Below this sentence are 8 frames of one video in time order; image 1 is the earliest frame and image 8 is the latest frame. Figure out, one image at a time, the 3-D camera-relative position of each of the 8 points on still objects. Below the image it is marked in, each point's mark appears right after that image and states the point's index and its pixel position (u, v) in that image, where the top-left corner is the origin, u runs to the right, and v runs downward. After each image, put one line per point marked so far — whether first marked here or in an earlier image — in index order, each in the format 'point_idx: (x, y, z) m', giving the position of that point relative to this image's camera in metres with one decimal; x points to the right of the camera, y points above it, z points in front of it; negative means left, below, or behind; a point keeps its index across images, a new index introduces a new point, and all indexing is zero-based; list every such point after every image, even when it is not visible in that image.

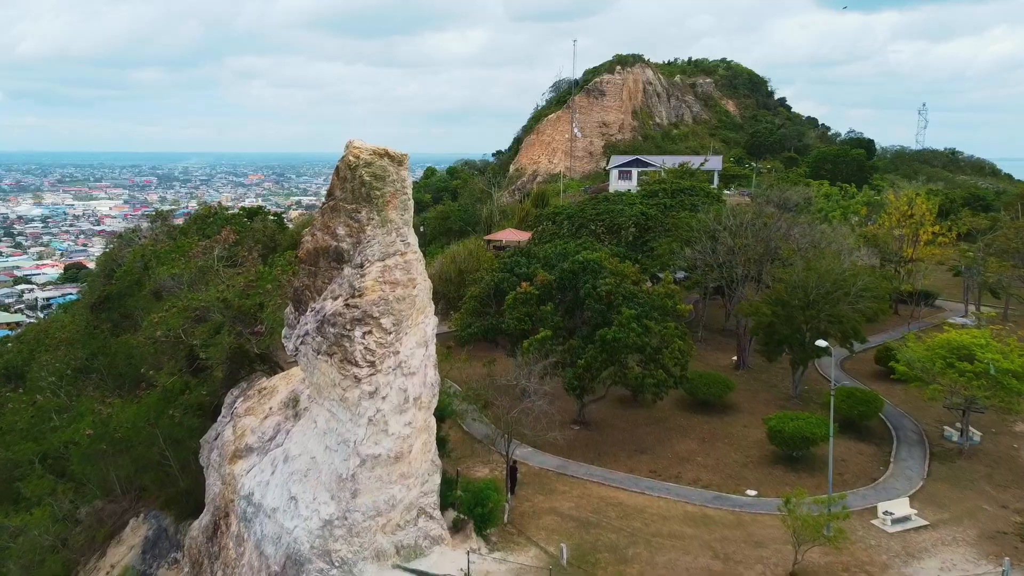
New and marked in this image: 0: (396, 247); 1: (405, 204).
0: (-2.7, +0.9, +13.7) m
1: (-2.5, +2.0, +14.0) m
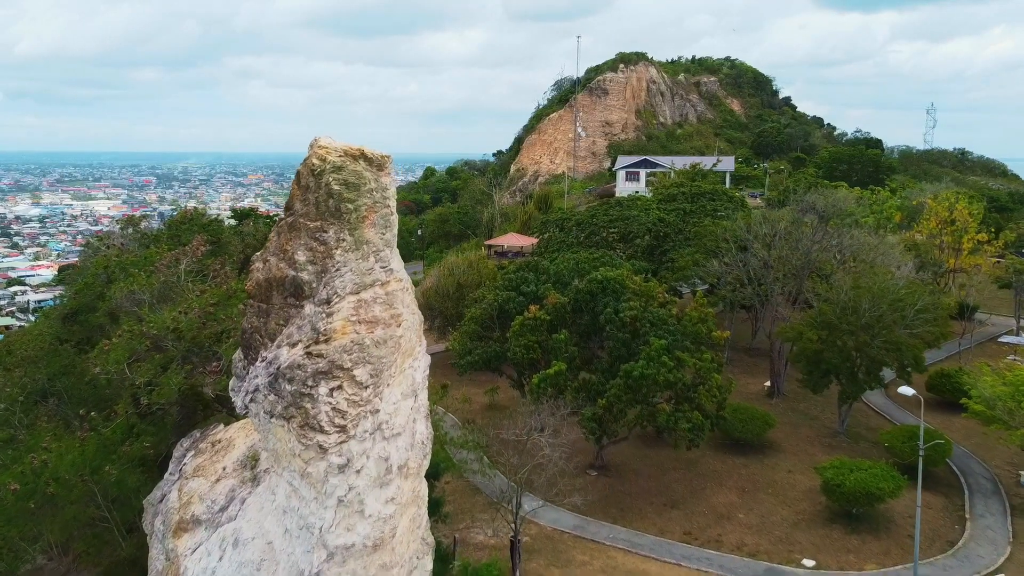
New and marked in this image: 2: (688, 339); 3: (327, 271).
0: (-2.4, +0.2, +10.6) m
1: (-2.3, +1.3, +10.9) m
2: (+5.2, -1.5, +17.6) m
3: (-3.1, +0.3, +10.1) m
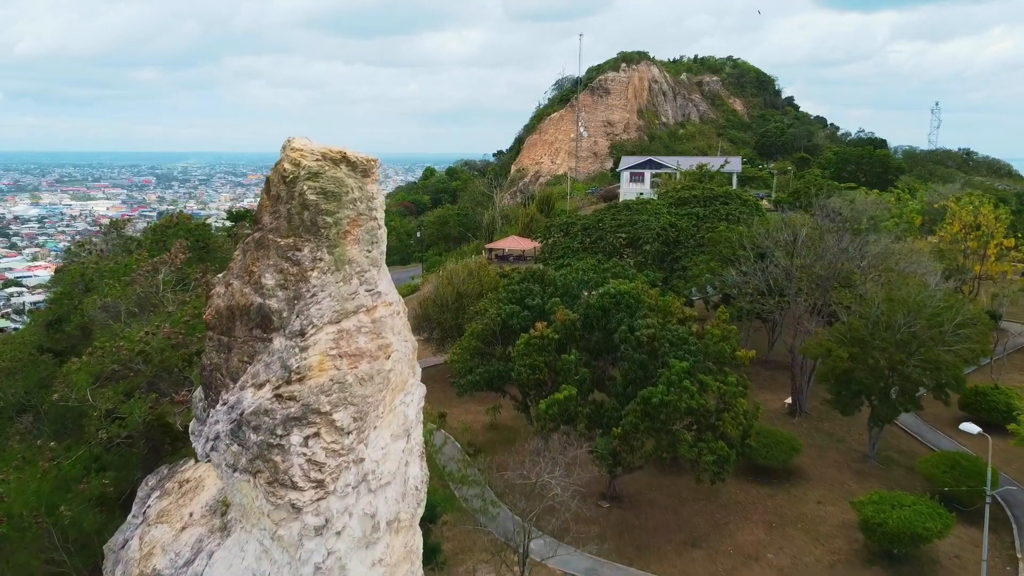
0: (-2.3, -0.2, +9.0) m
1: (-2.2, +0.9, +9.3) m
2: (+5.3, -1.9, +16.0) m
3: (-3.0, -0.1, +8.4) m
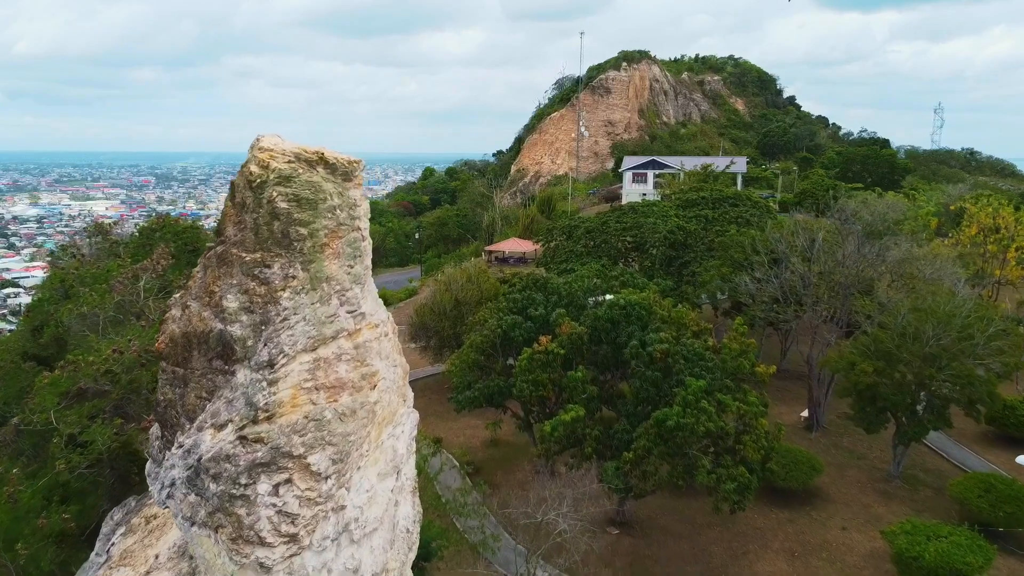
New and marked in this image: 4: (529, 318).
0: (-2.3, -0.5, +7.8) m
1: (-2.1, +0.6, +8.1) m
2: (+5.3, -2.2, +14.8) m
3: (-3.0, -0.4, +7.2) m
4: (+0.5, -0.9, +17.9) m
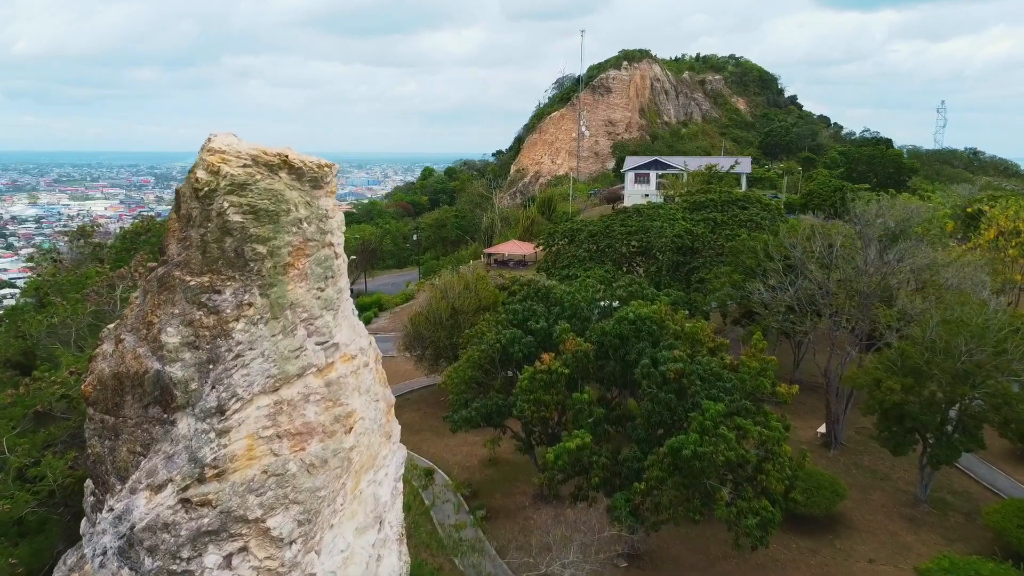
0: (-2.3, -0.8, +6.6) m
1: (-2.1, +0.3, +6.8) m
2: (+5.3, -2.5, +13.5) m
3: (-3.0, -0.7, +6.0) m
4: (+0.5, -1.2, +16.7) m
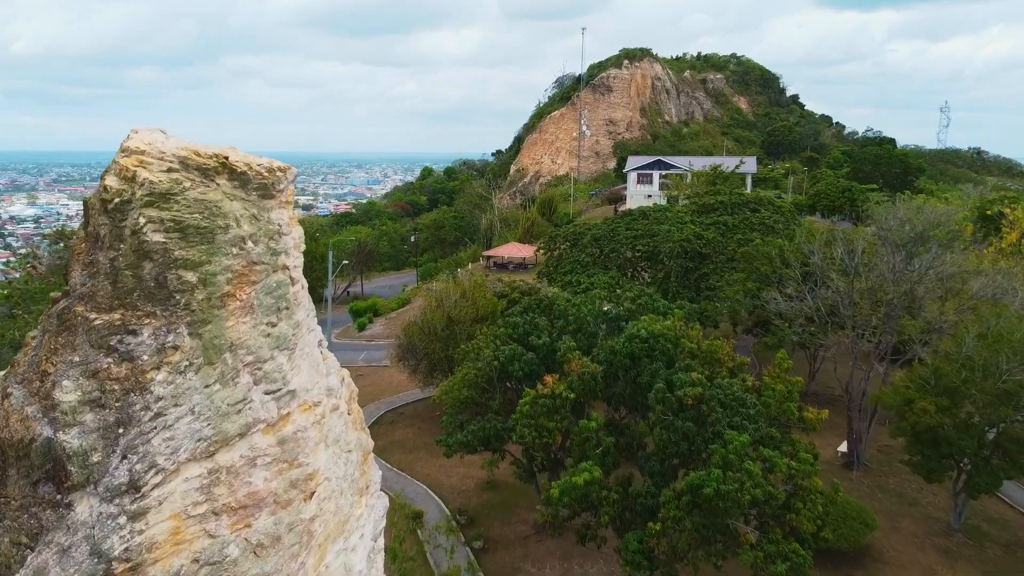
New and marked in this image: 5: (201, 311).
0: (-2.3, -1.1, +5.2) m
1: (-2.1, 0.0, +5.5) m
2: (+5.3, -2.8, +12.2) m
3: (-3.0, -1.0, +4.6) m
4: (+0.5, -1.5, +15.3) m
5: (-2.6, -0.2, +4.9) m
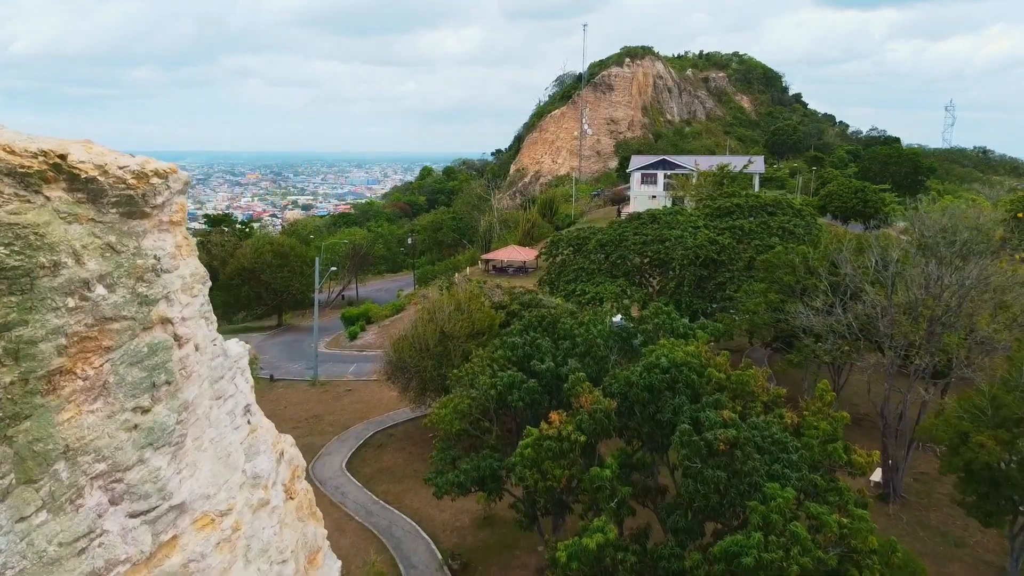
0: (-2.3, -1.5, +3.4) m
1: (-2.2, -0.4, +3.6) m
2: (+5.3, -3.2, +10.4) m
3: (-3.0, -1.4, +2.8) m
4: (+0.5, -1.9, +13.5) m
5: (-2.6, -0.6, +3.1) m
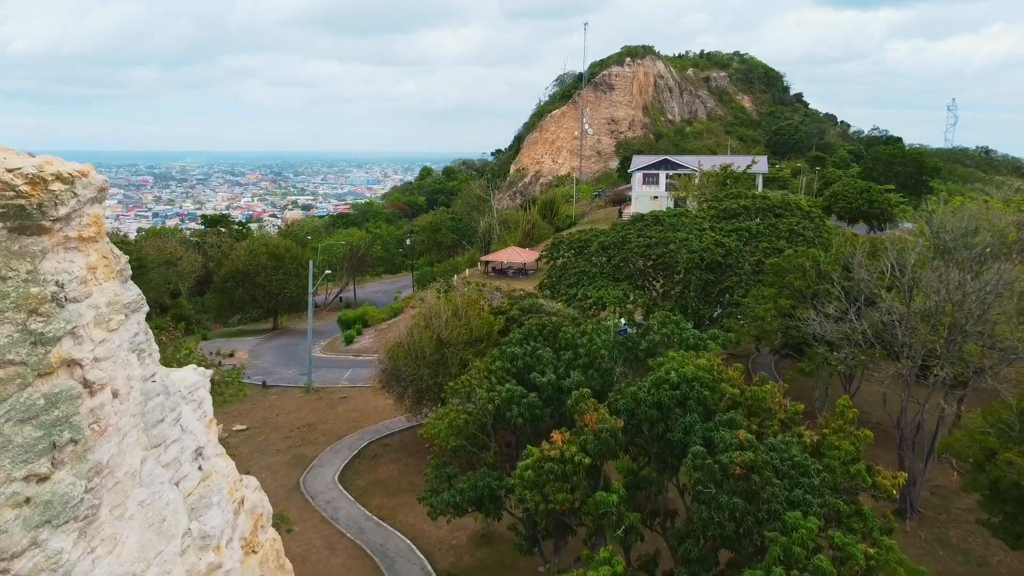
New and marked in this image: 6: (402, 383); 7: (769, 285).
0: (-2.3, -1.6, +2.6) m
1: (-2.2, -0.6, +2.9) m
2: (+5.3, -3.4, +9.6) m
3: (-3.0, -1.6, +2.1) m
4: (+0.4, -2.0, +12.7) m
5: (-2.6, -0.8, +2.3) m
6: (-3.6, -3.0, +19.5) m
7: (+8.5, +0.1, +19.6) m
